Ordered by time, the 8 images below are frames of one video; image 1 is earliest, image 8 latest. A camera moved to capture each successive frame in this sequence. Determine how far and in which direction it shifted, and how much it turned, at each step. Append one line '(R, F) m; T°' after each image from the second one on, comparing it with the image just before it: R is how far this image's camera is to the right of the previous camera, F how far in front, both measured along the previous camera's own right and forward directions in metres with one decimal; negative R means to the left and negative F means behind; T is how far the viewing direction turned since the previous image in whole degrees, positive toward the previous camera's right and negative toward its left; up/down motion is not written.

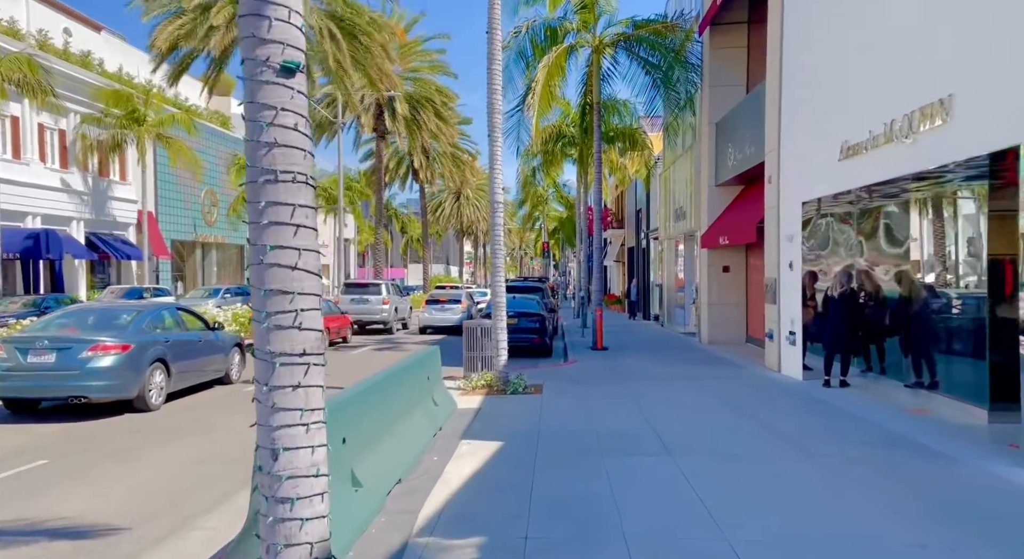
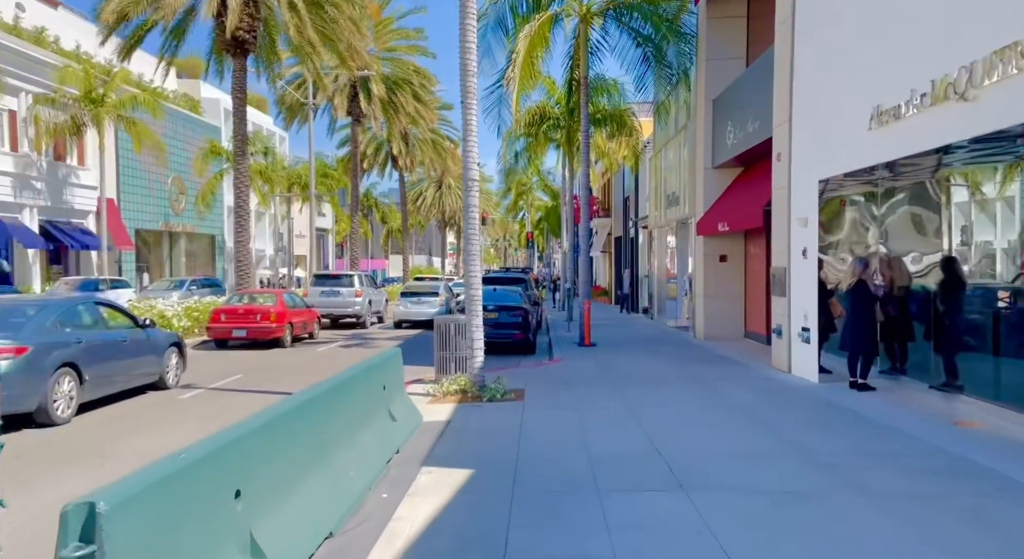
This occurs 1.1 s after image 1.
(+0.1, +1.6) m; +1°
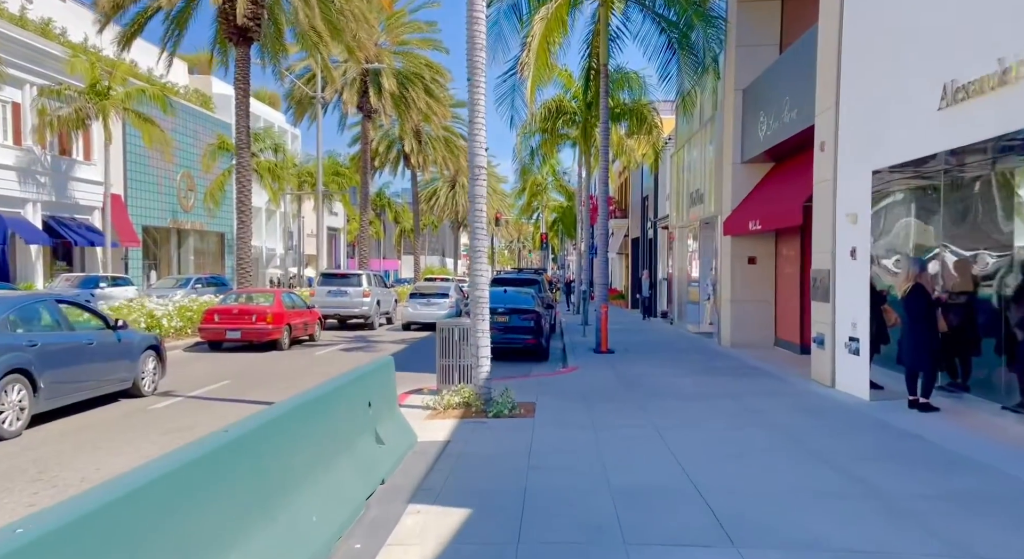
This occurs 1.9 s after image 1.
(0.0, +1.2) m; -1°
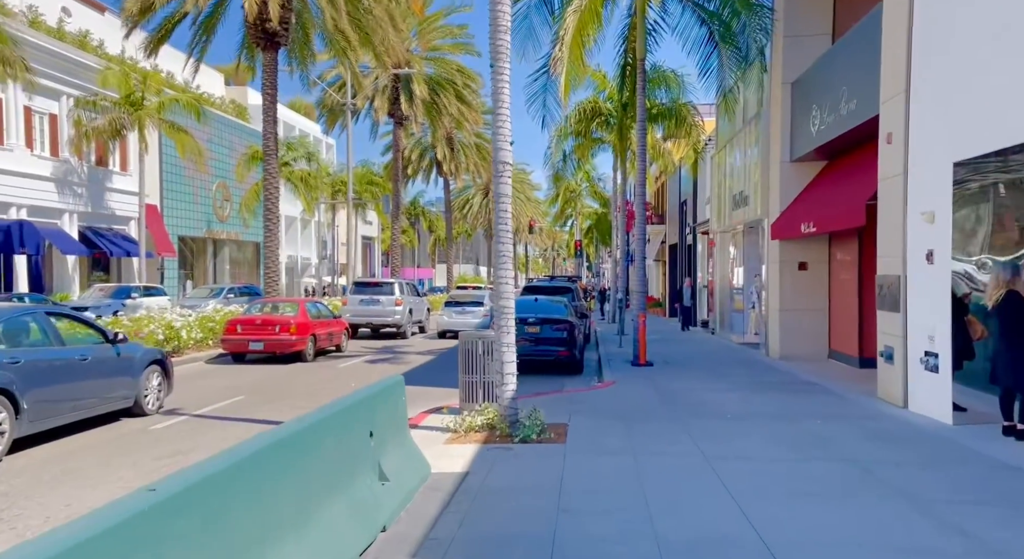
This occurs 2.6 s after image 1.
(+0.1, +0.9) m; -3°
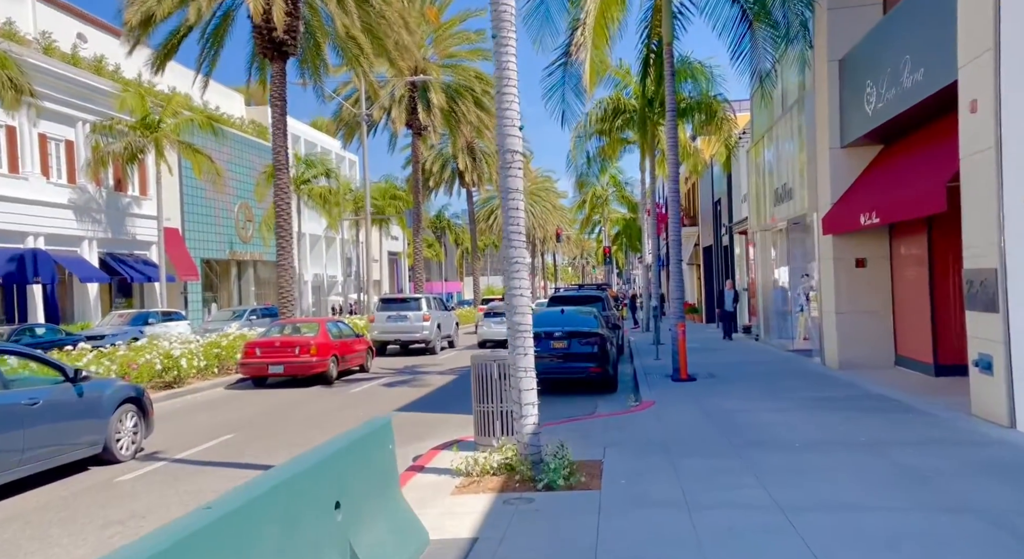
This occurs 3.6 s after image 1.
(+0.1, +1.4) m; -2°
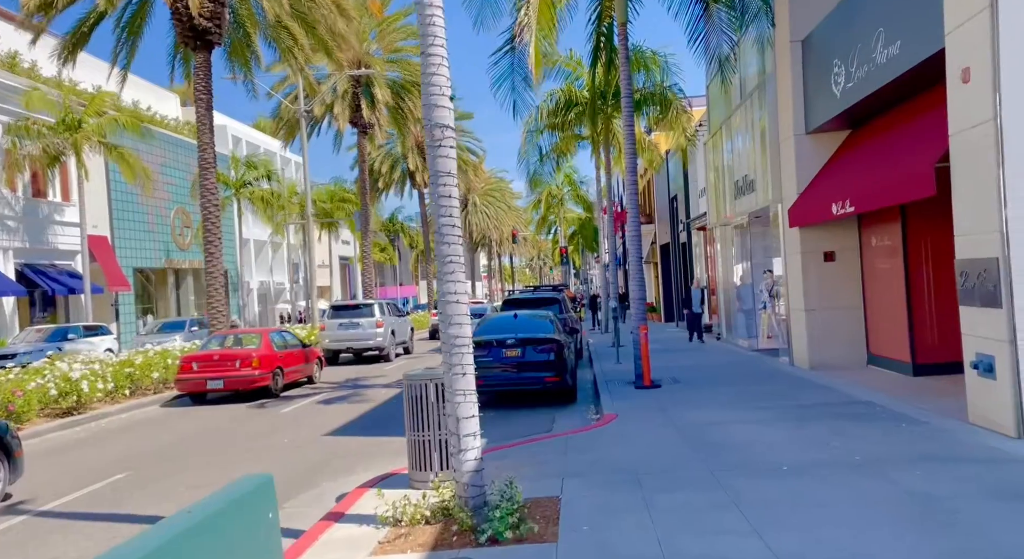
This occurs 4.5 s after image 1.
(+0.2, +1.2) m; +3°
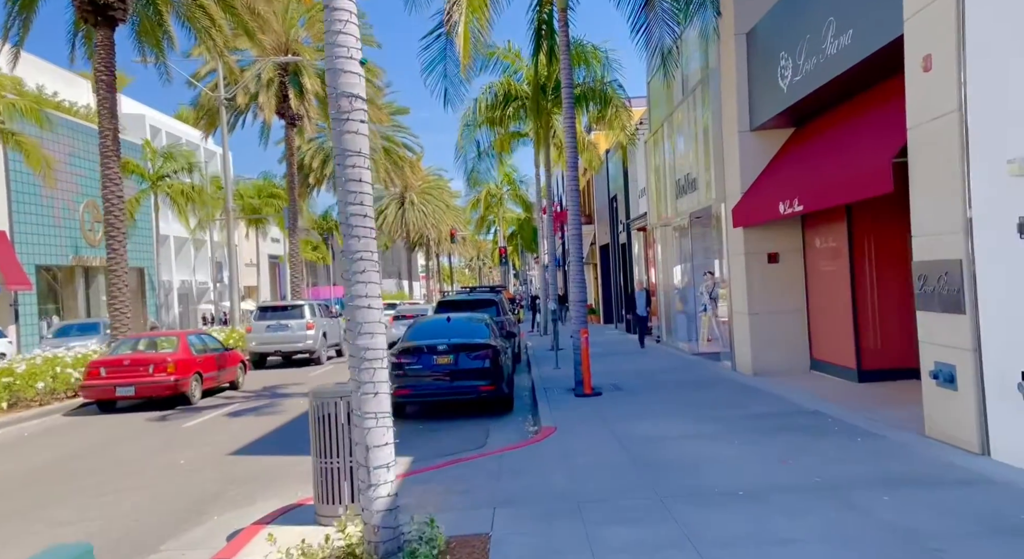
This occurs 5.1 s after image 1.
(+0.1, +0.9) m; +5°
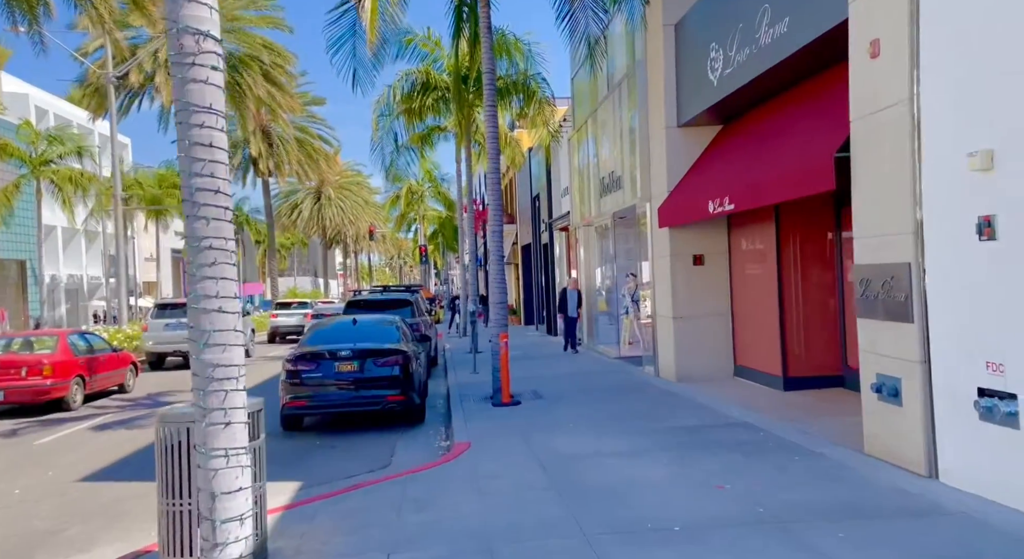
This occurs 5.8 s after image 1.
(+0.1, +1.0) m; +6°
